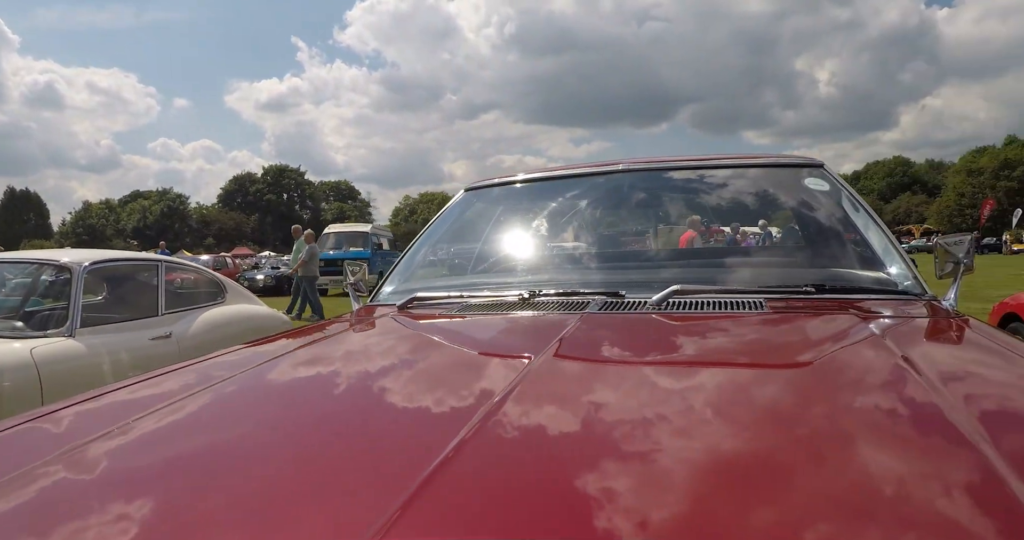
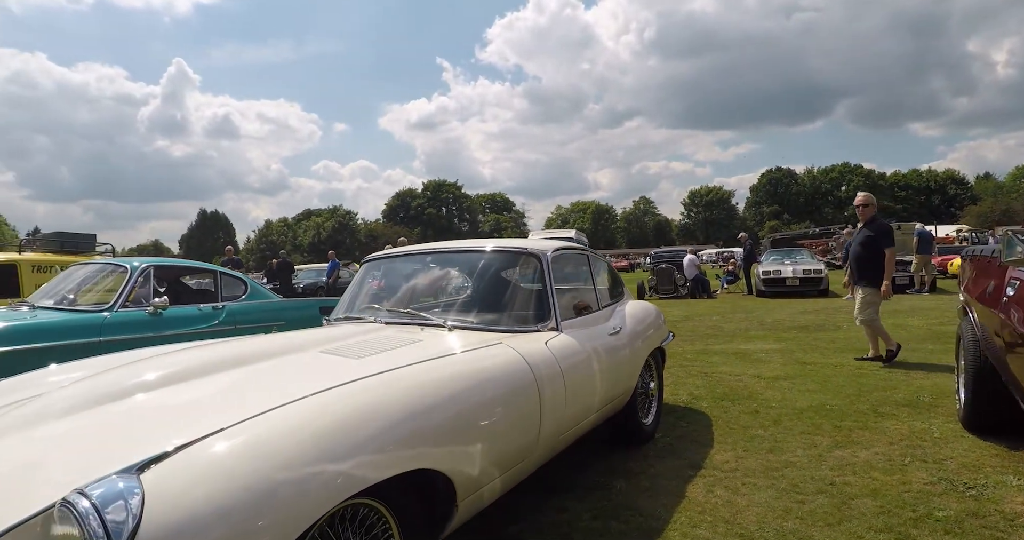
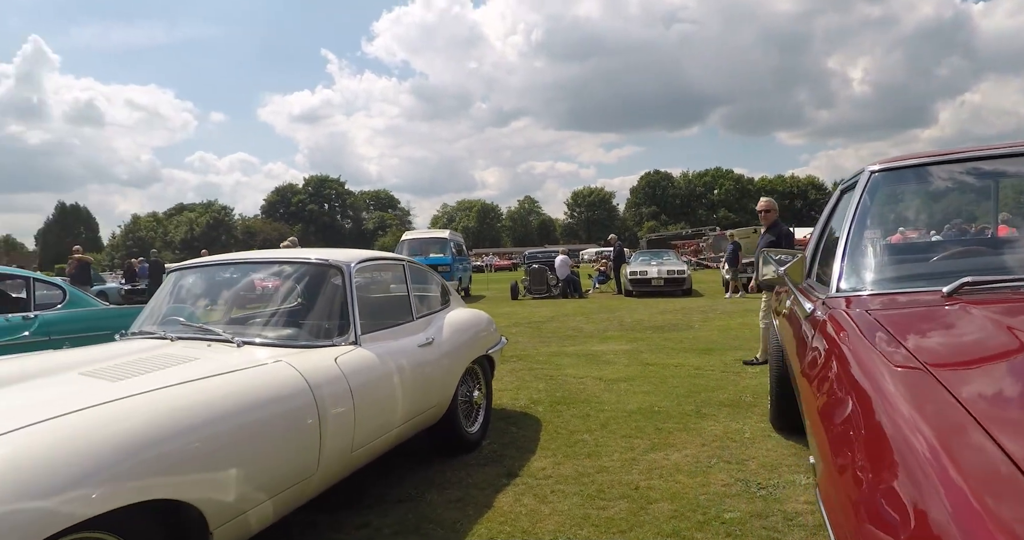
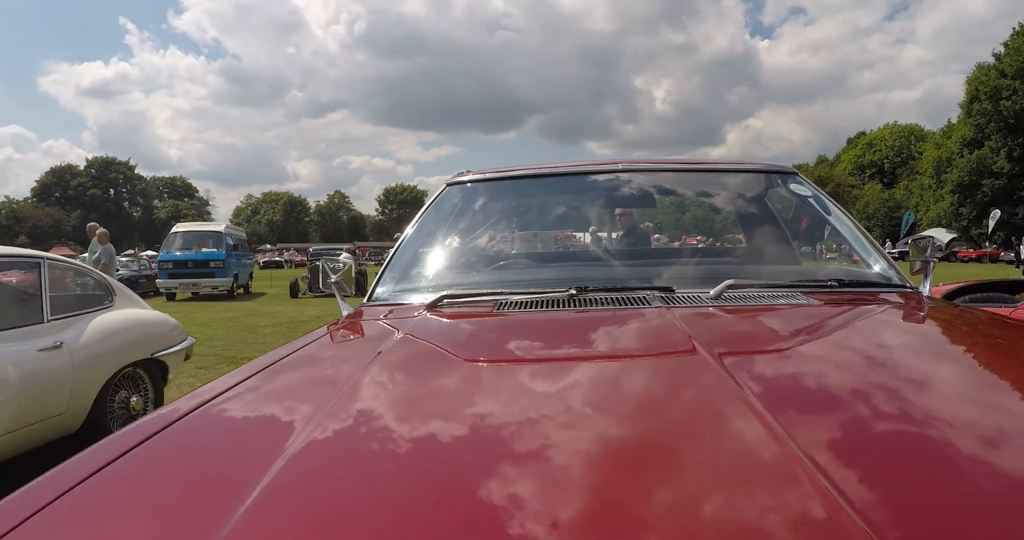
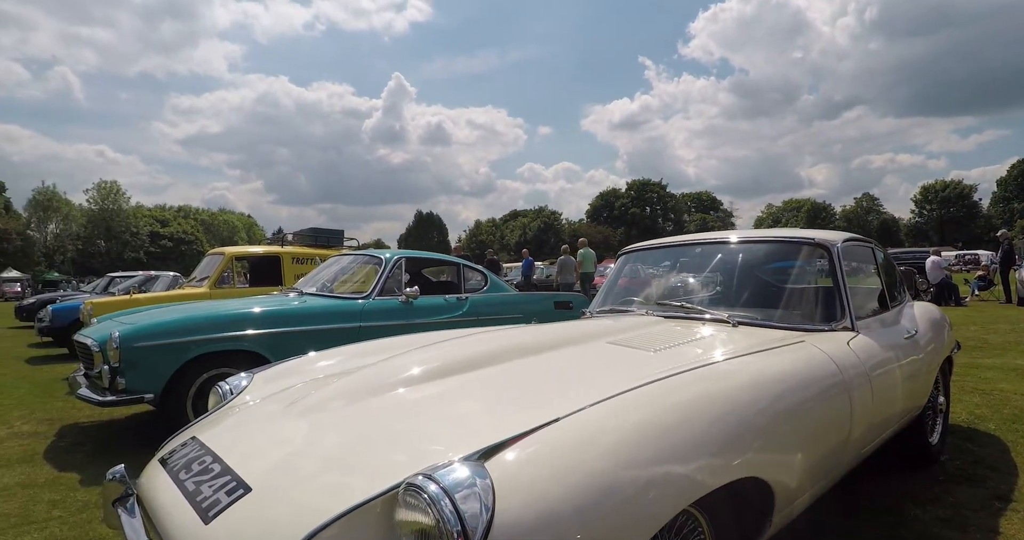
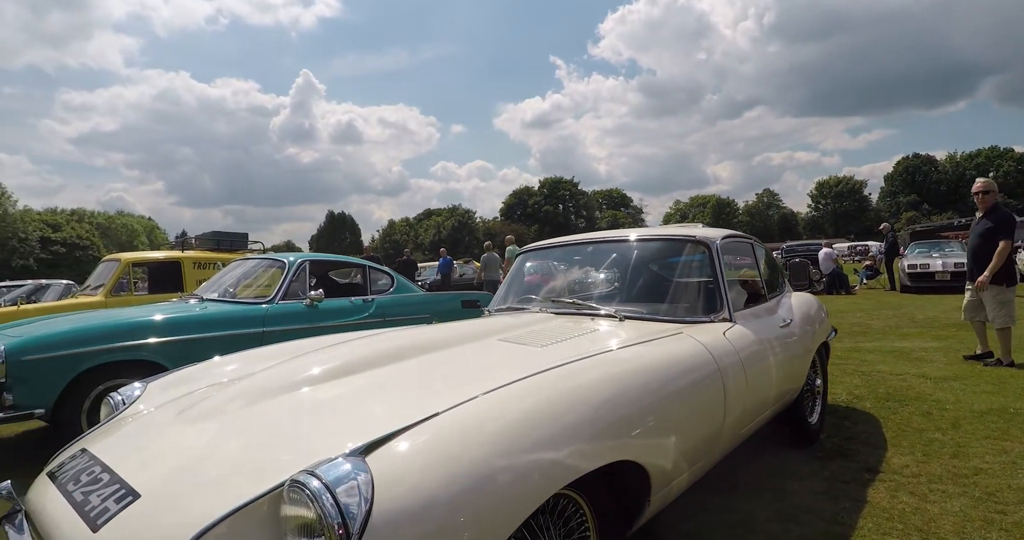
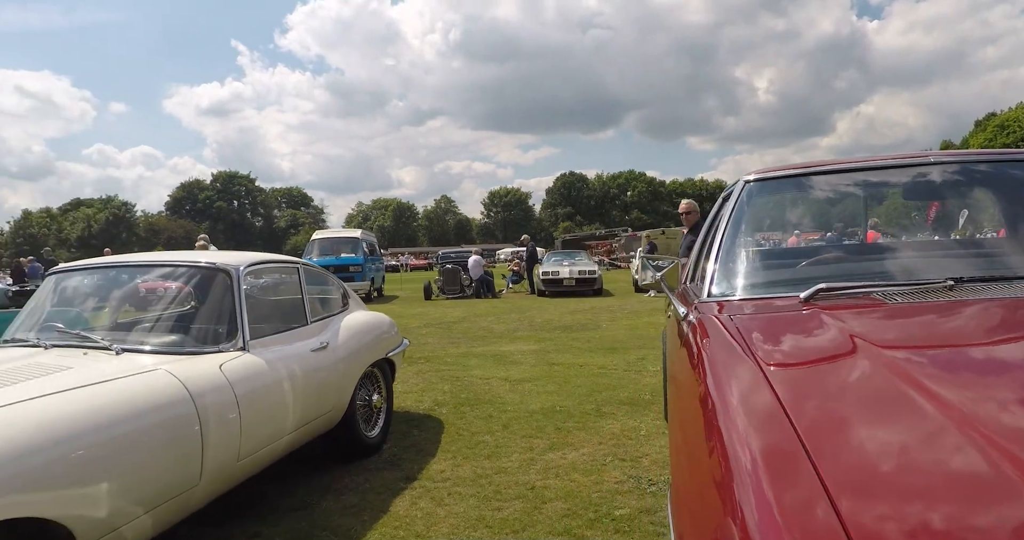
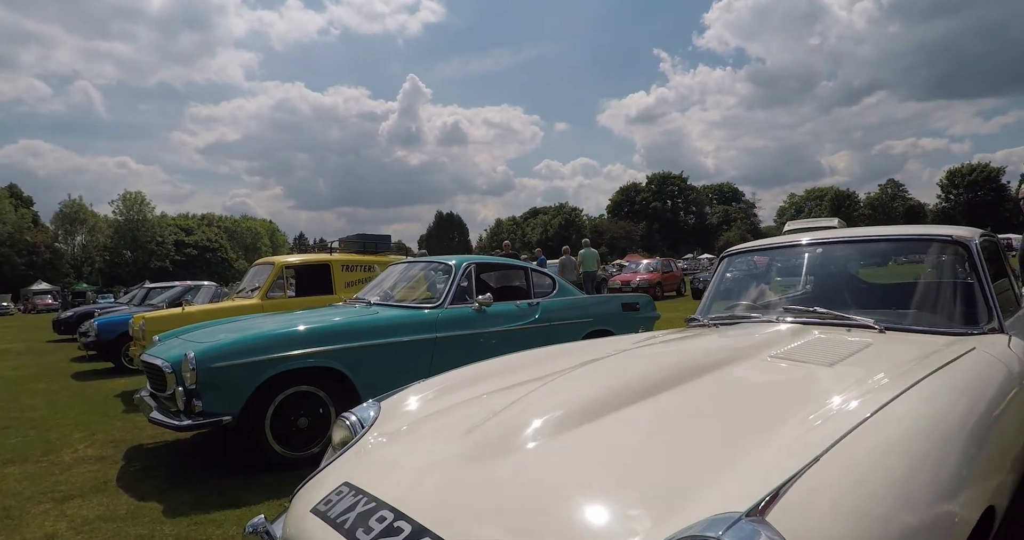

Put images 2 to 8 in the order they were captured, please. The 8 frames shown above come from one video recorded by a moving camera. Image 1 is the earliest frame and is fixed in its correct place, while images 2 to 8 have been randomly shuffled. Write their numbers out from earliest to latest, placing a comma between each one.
4, 7, 3, 2, 6, 5, 8
